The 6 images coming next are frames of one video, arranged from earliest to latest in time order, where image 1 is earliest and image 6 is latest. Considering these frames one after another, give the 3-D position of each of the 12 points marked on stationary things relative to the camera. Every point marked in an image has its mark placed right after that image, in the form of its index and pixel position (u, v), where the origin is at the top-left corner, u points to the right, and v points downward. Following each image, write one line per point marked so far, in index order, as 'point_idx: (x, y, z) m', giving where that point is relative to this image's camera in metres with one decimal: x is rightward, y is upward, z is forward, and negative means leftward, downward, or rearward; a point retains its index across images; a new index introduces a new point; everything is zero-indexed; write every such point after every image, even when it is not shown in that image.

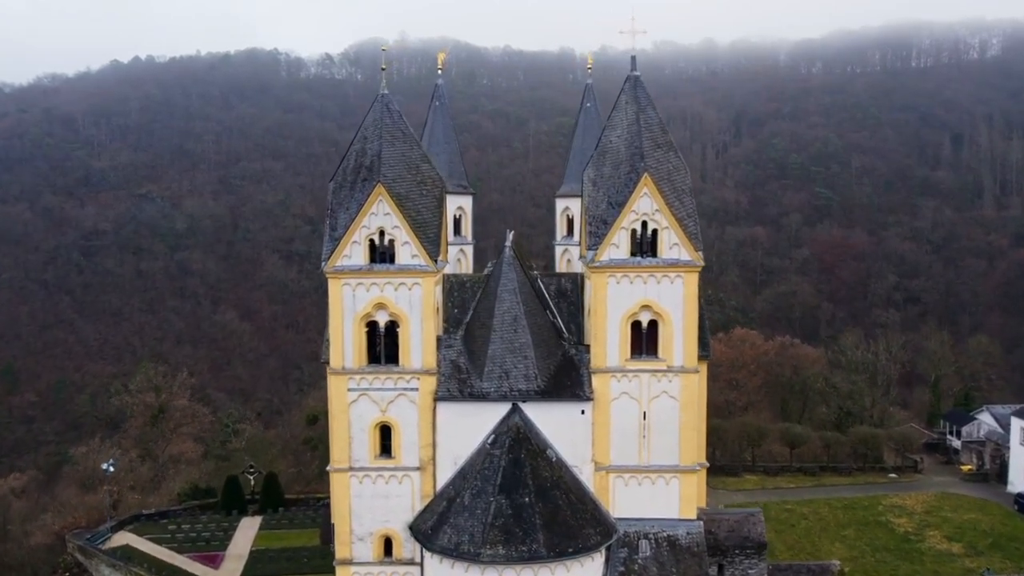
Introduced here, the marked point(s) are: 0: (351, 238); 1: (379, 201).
0: (-3.4, +1.0, +19.8) m
1: (-2.9, +1.7, +20.0) m
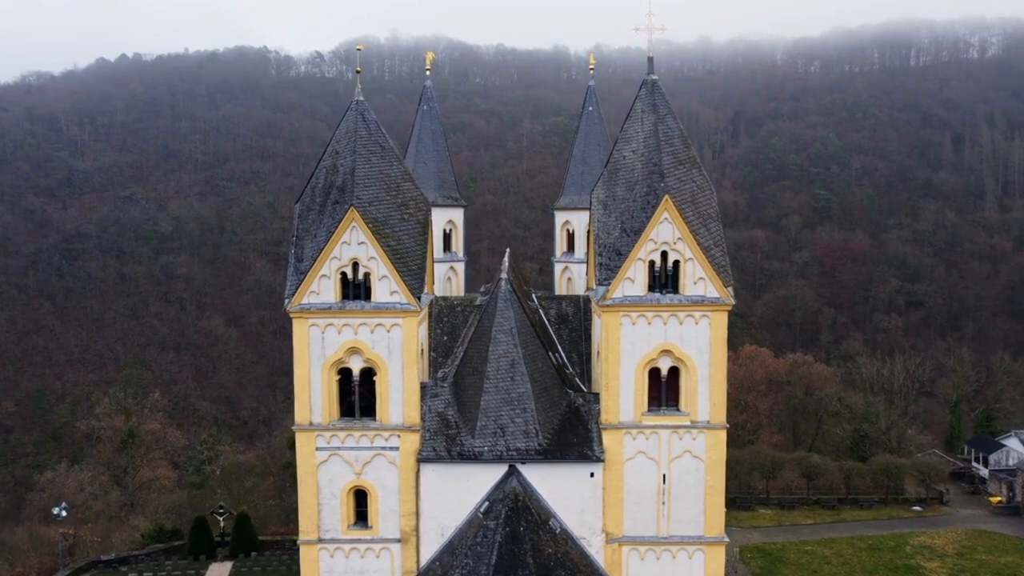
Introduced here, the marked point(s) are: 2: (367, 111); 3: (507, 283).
0: (-3.5, +0.3, +16.9) m
1: (-2.9, +1.0, +17.1) m
2: (-2.8, +3.3, +18.1) m
3: (-0.1, 0.0, +18.8) m
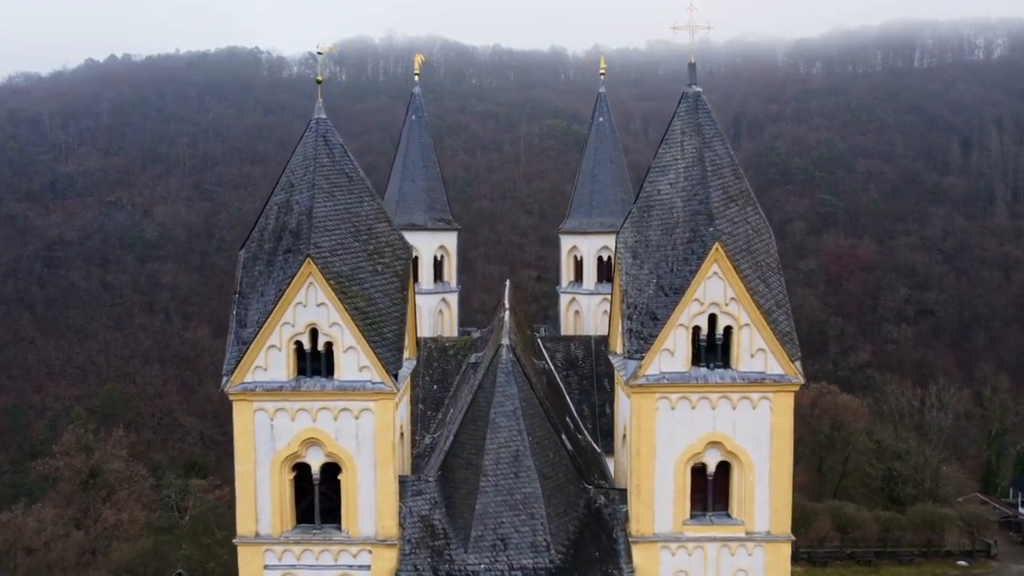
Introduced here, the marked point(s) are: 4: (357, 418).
0: (-3.4, -0.7, +13.1) m
1: (-2.9, 0.0, +13.3) m
2: (-2.8, +2.3, +14.3) m
3: (-0.1, -1.0, +15.0) m
4: (-2.2, -1.8, +13.4) m
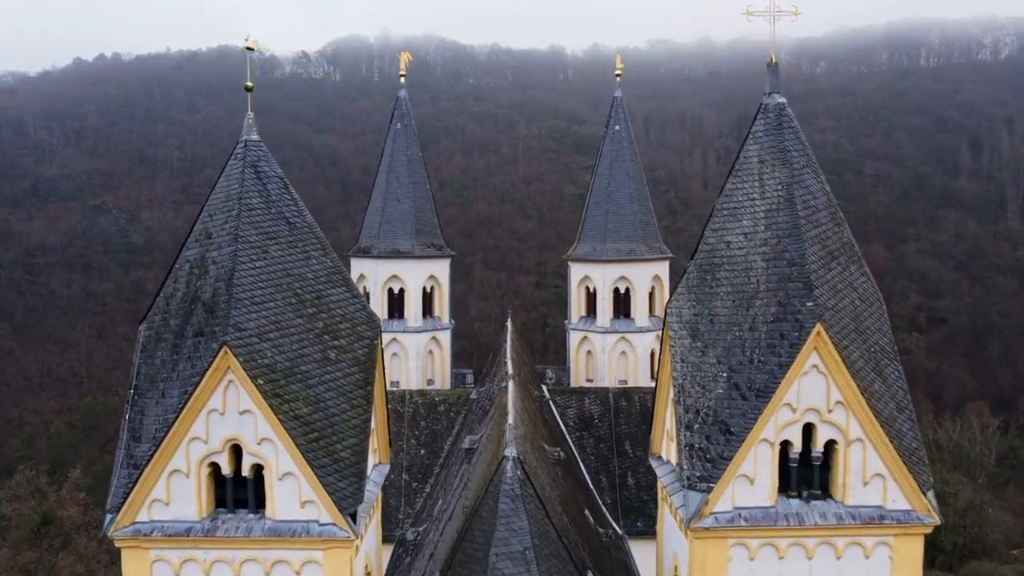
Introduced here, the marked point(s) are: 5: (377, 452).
0: (-3.3, -1.7, +9.2) m
1: (-2.8, -0.9, +9.4) m
2: (-2.7, +1.4, +10.4) m
3: (0.0, -1.9, +11.1) m
4: (-2.1, -2.7, +9.4) m
5: (-1.7, -2.1, +11.5) m
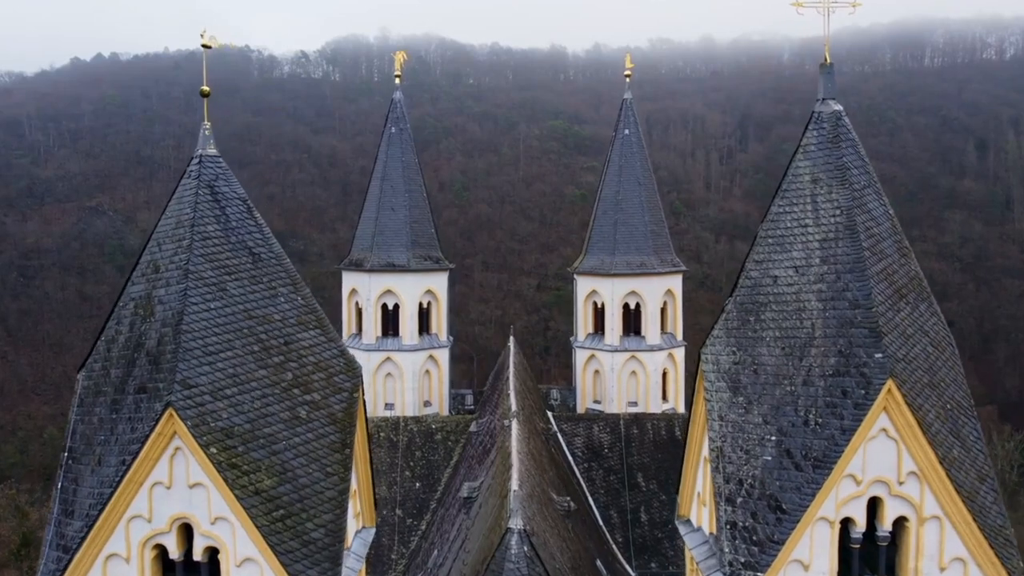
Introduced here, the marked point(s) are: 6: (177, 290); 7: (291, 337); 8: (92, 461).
0: (-3.3, -2.0, +7.7) m
1: (-2.8, -1.3, +7.9) m
2: (-2.7, +1.0, +8.9) m
3: (+0.1, -2.3, +9.6) m
4: (-2.1, -3.1, +7.9) m
5: (-1.6, -2.4, +10.0) m
6: (-2.9, +0.1, +8.4) m
7: (-2.1, -0.4, +8.9) m
8: (-3.6, -1.4, +8.2) m
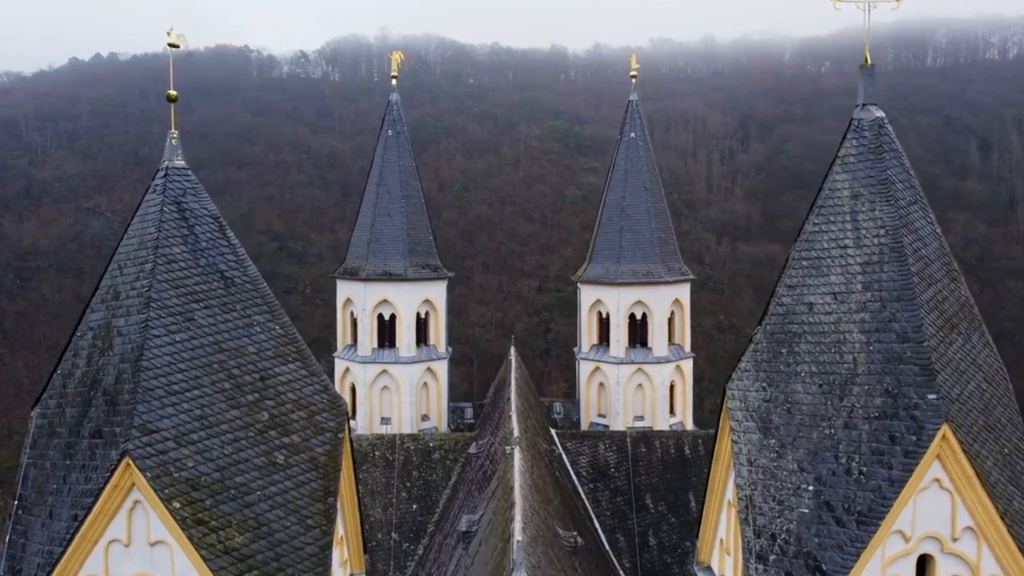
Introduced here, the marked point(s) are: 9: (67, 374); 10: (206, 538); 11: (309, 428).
0: (-3.3, -2.2, +6.8) m
1: (-2.7, -1.5, +7.0) m
2: (-2.6, +0.8, +8.0) m
3: (+0.1, -2.5, +8.7) m
4: (-2.0, -3.3, +7.1) m
5: (-1.6, -2.6, +9.1) m
6: (-2.9, -0.2, +7.5) m
7: (-2.1, -0.6, +8.0) m
8: (-3.6, -1.7, +7.4) m
9: (-3.6, -0.6, +7.6) m
10: (-2.3, -1.8, +7.4) m
11: (-1.7, -1.1, +8.1) m
